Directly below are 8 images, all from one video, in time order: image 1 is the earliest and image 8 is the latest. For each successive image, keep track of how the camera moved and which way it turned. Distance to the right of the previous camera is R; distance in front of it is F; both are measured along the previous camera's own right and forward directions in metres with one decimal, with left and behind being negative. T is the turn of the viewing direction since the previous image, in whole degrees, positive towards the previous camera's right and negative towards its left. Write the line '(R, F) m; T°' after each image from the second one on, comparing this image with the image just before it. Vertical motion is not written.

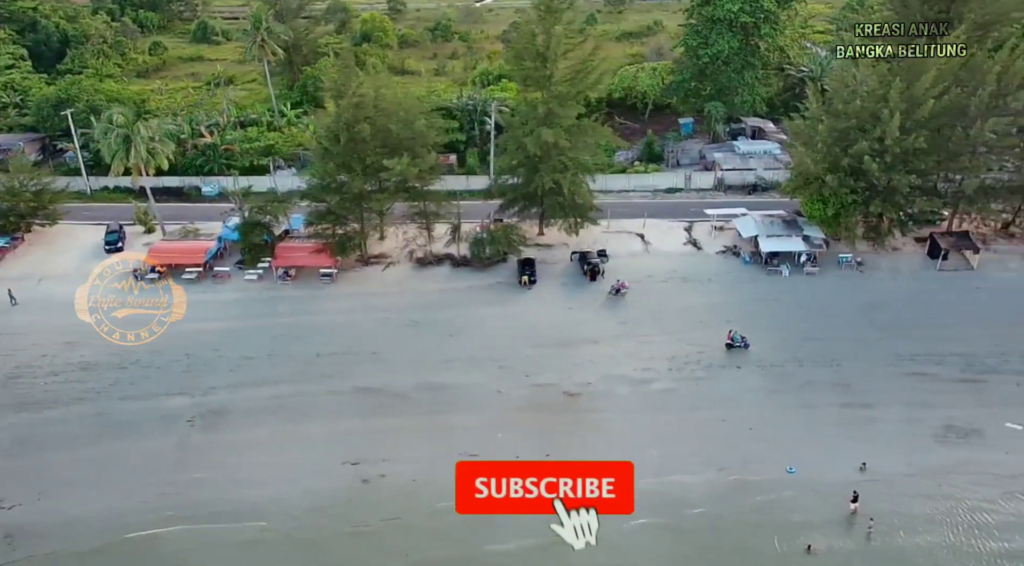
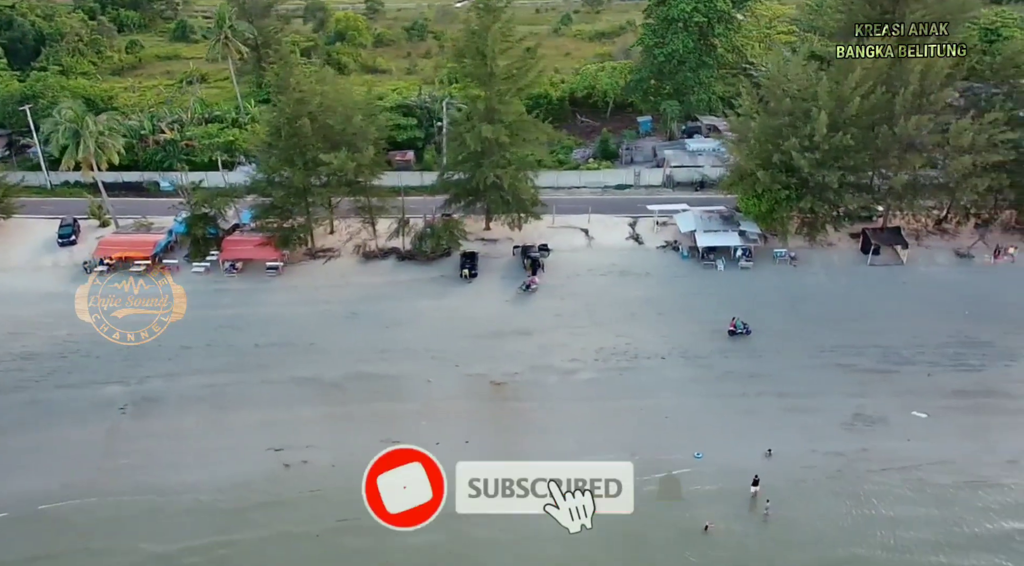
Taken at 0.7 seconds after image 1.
(+2.6, -0.8) m; 0°
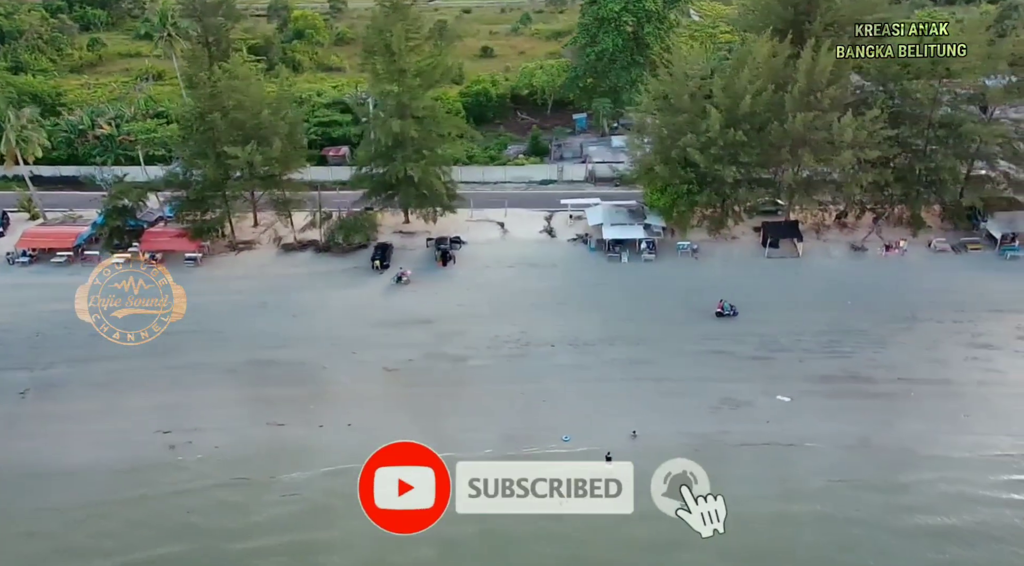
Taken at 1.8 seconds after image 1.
(+3.9, -1.2) m; 0°
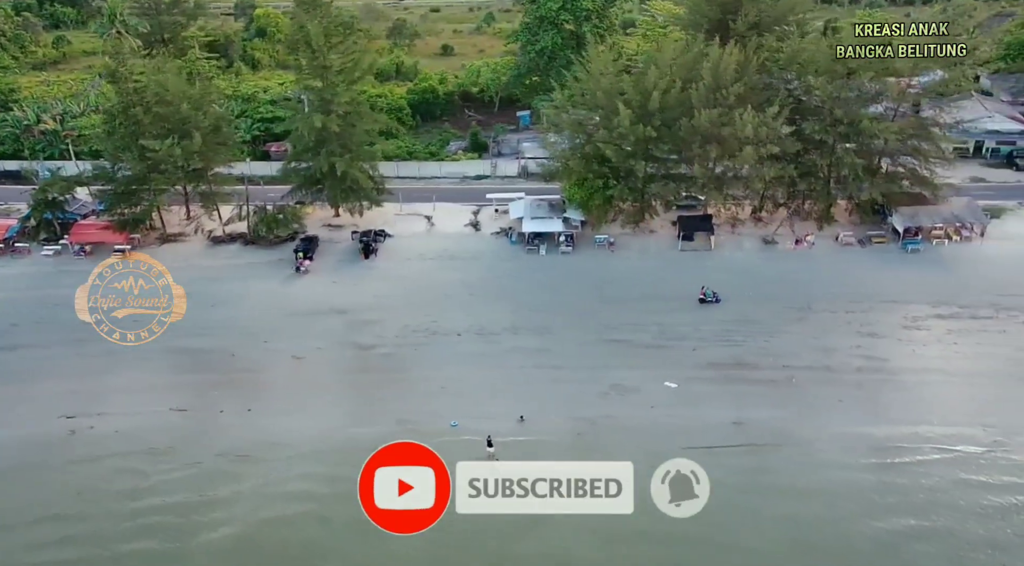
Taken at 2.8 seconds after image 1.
(+3.5, -1.0) m; 0°
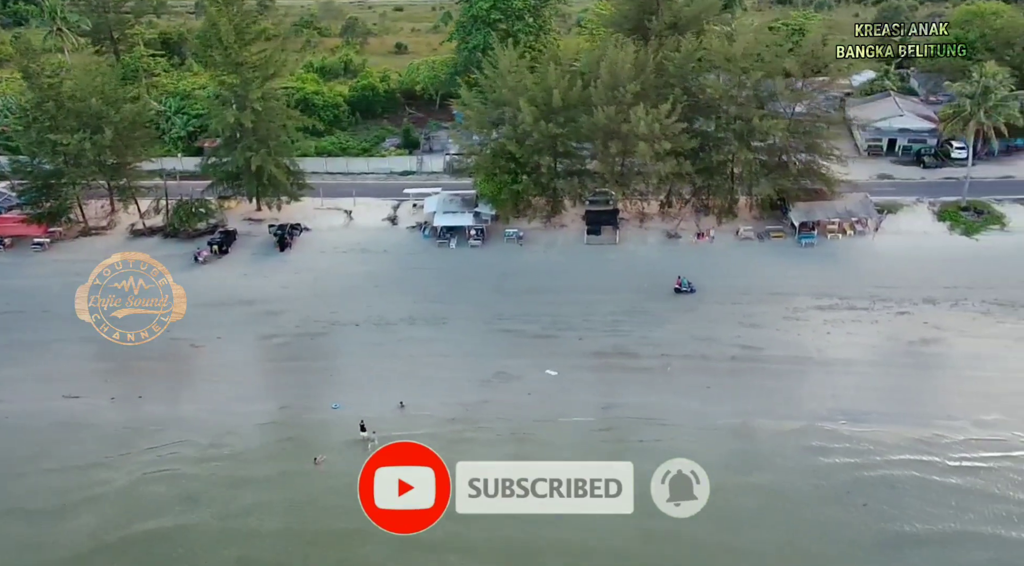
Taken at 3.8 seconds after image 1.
(+3.9, -1.0) m; +1°
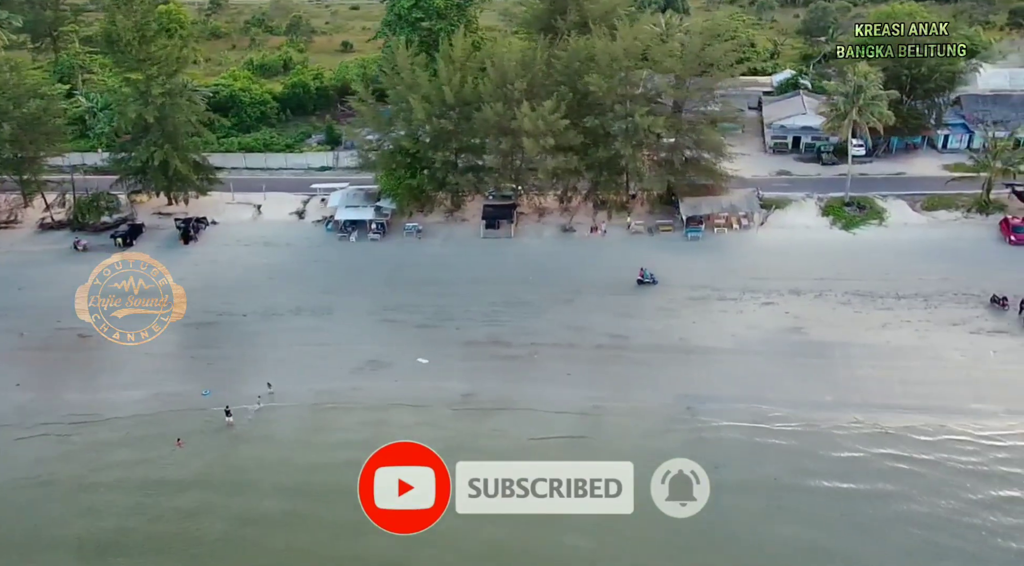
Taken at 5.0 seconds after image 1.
(+4.3, -1.1) m; +1°
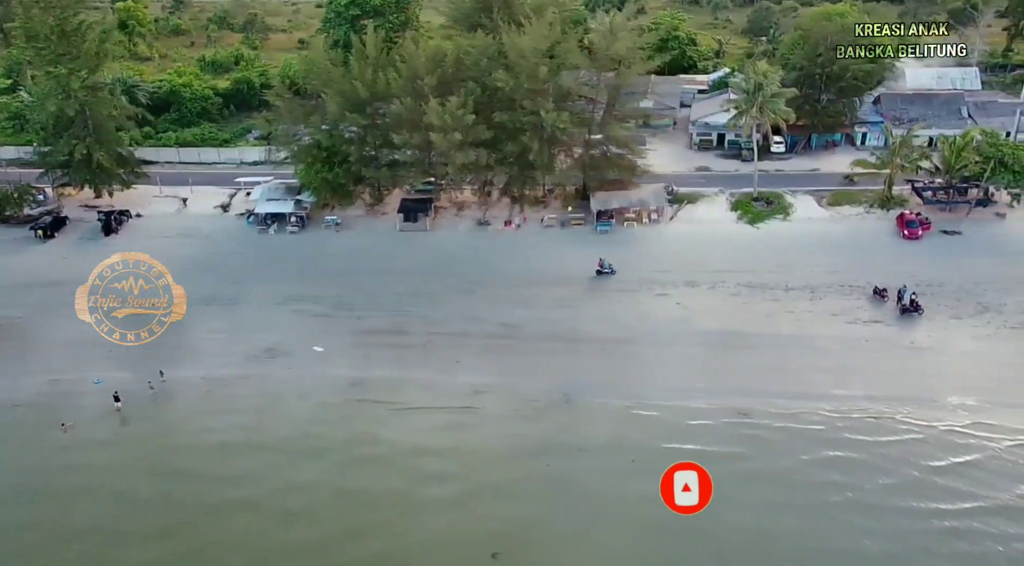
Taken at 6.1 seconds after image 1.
(+3.8, -0.8) m; +1°
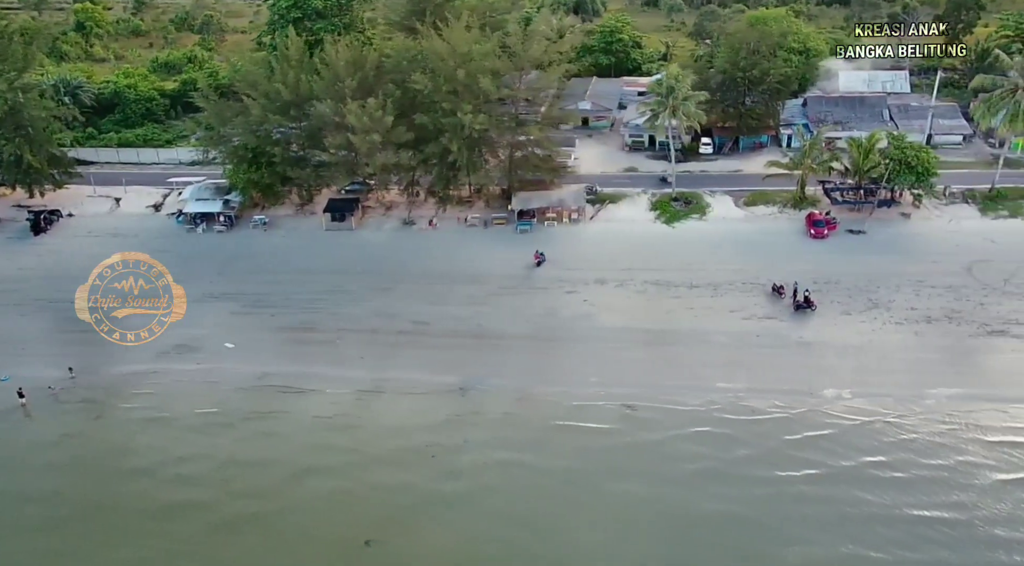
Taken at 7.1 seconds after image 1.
(+3.1, -0.9) m; +1°
